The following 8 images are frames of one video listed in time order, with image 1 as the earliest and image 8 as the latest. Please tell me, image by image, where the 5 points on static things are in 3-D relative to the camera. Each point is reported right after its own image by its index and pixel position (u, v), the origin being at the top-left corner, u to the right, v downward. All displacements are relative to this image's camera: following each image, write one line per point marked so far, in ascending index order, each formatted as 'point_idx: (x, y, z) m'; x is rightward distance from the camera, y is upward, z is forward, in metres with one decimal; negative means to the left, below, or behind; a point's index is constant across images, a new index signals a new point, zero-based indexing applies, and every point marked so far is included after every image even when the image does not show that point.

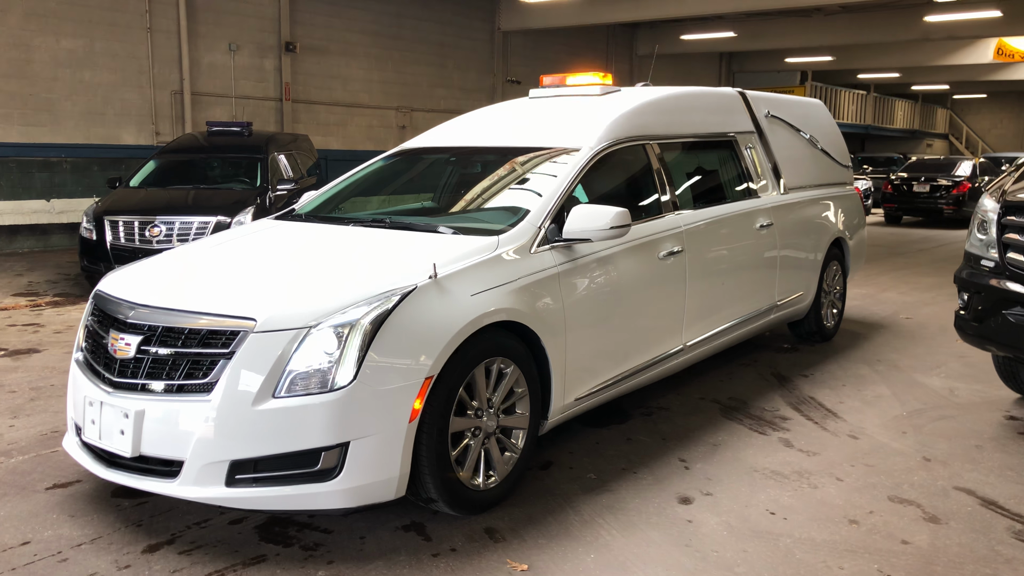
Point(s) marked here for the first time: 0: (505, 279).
0: (0.0, 0.0, +3.2) m
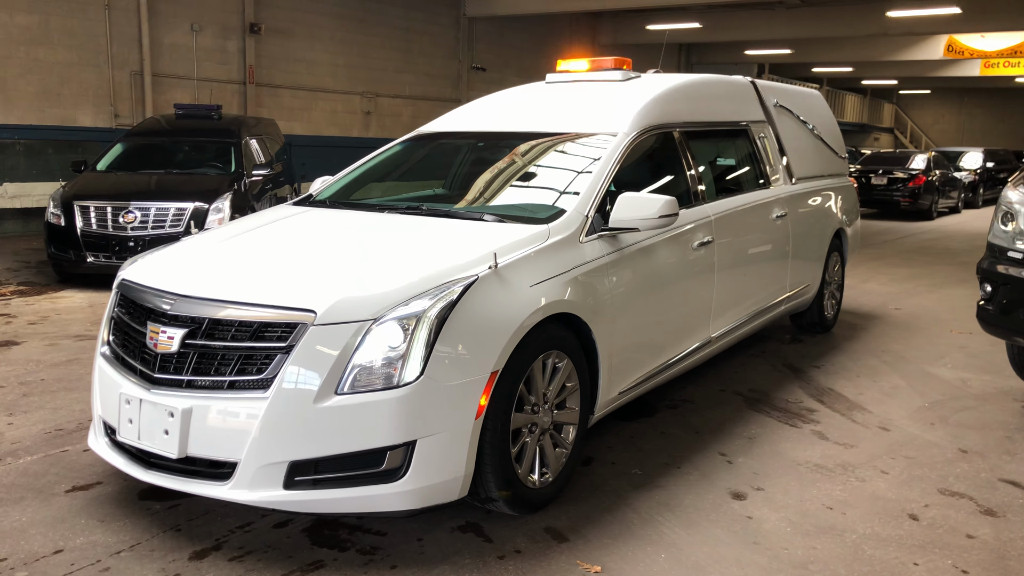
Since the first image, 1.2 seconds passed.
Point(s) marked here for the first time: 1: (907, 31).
0: (+0.2, +0.1, +3.1) m
1: (+8.1, +5.2, +17.7) m
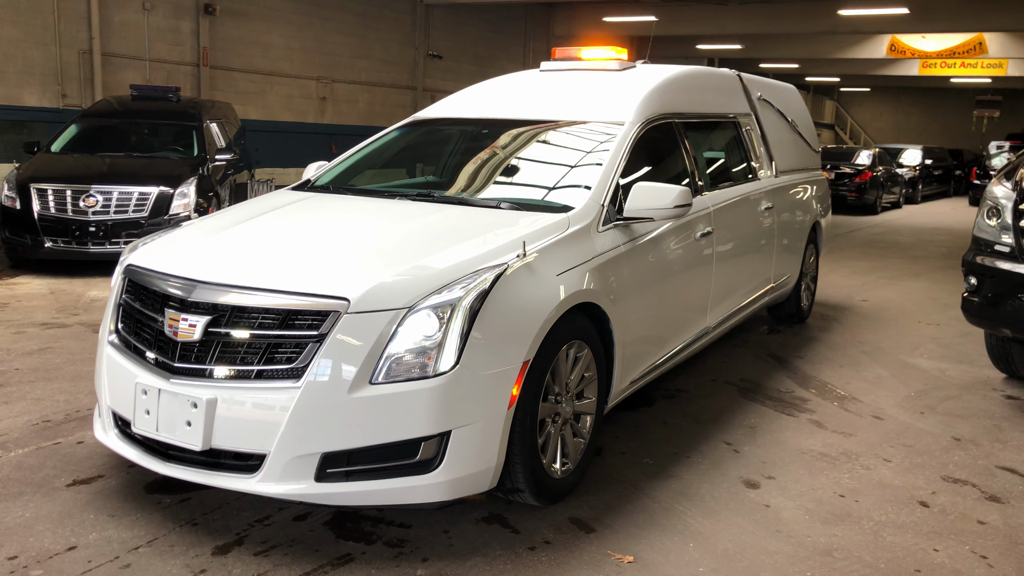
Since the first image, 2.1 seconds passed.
0: (+0.2, +0.1, +3.0) m
1: (+7.2, +5.4, +18.2) m
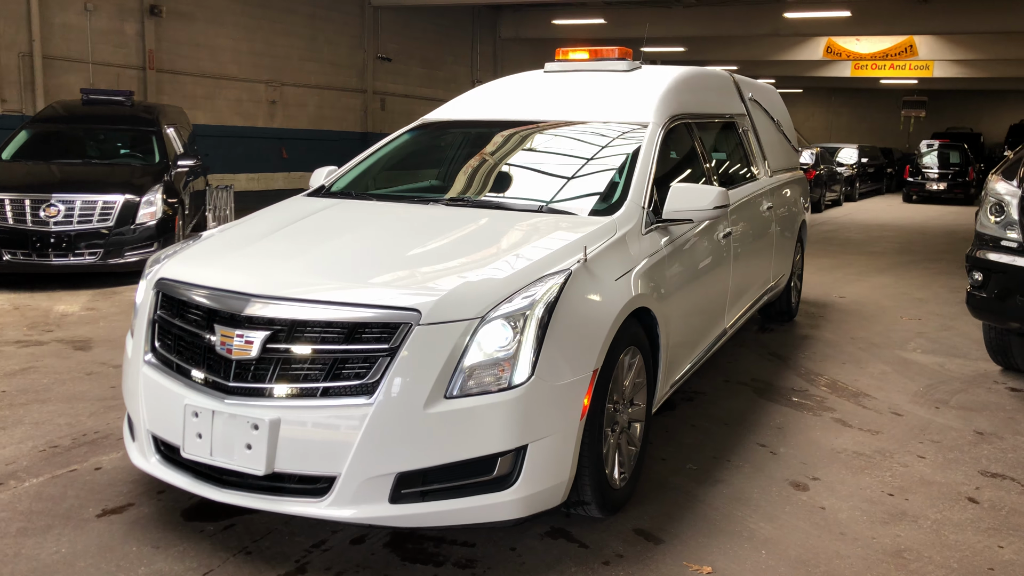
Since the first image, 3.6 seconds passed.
0: (+0.4, +0.1, +3.0) m
1: (+6.1, +5.5, +18.6) m
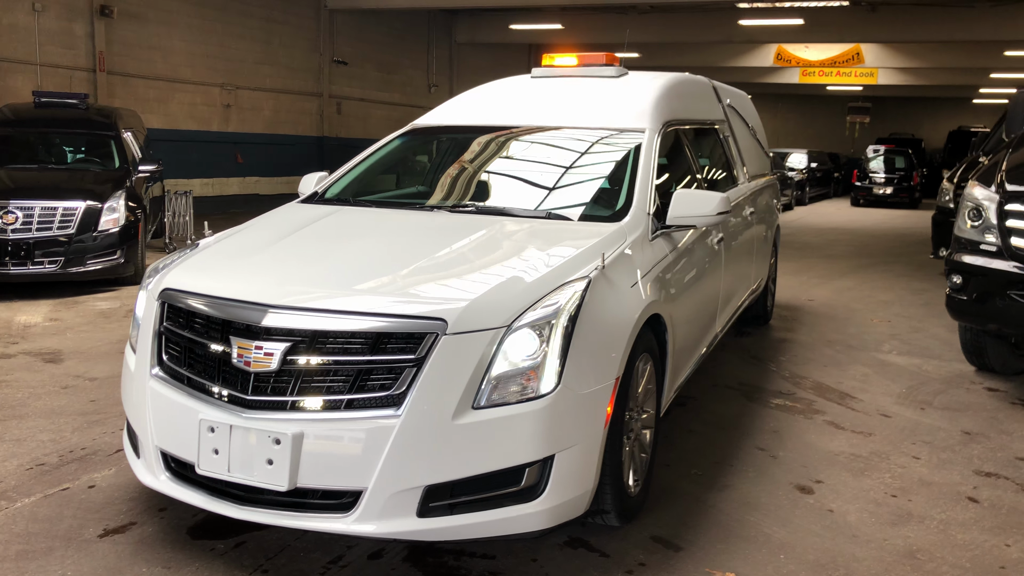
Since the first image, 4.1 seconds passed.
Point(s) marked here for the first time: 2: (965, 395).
0: (+0.4, +0.1, +3.0) m
1: (+5.2, +5.4, +18.9) m
2: (+2.4, -0.6, +4.6) m
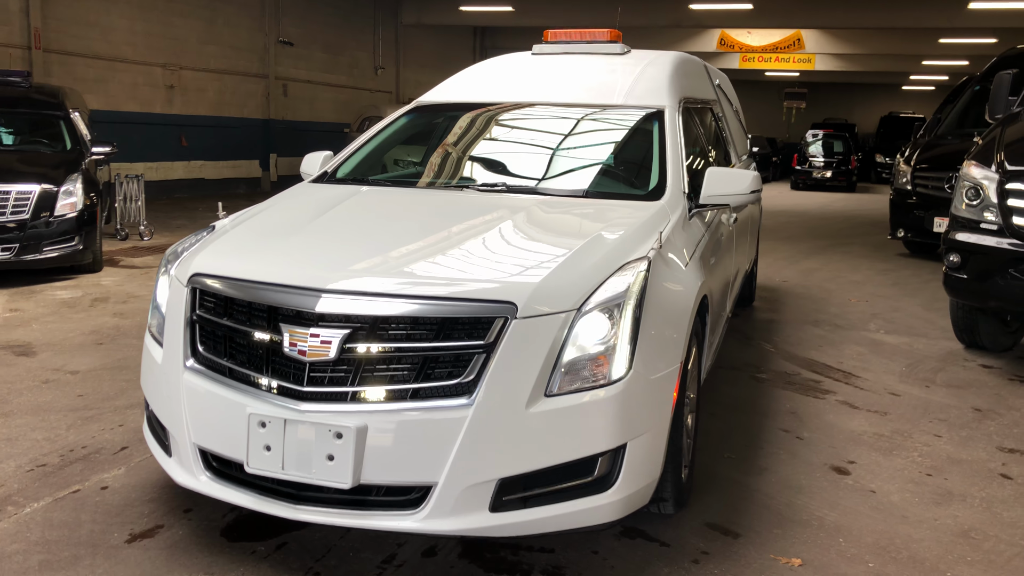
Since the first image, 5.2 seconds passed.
0: (+0.6, +0.1, +2.9) m
1: (+4.1, +5.8, +19.0) m
2: (+2.4, -0.5, +4.7) m
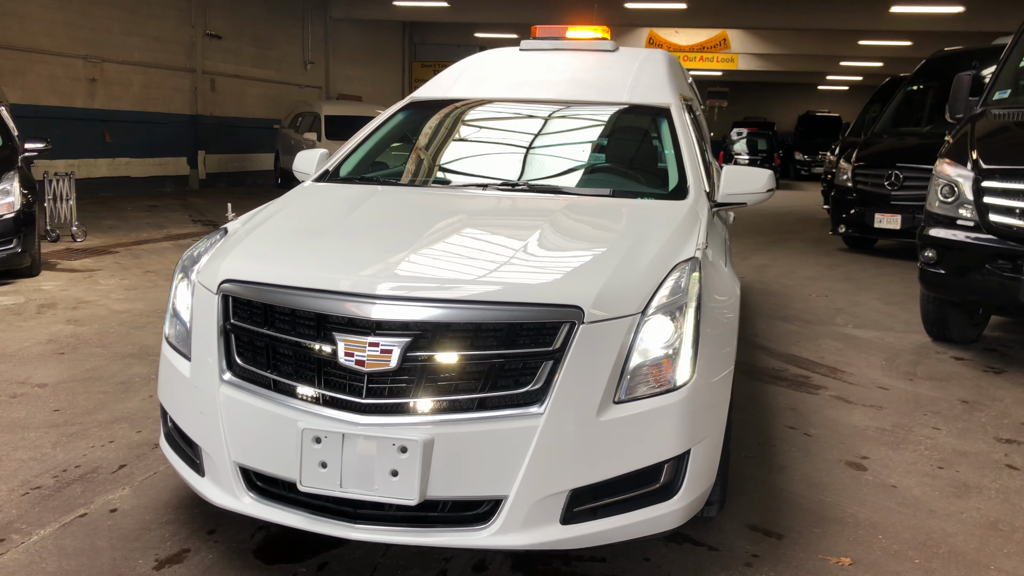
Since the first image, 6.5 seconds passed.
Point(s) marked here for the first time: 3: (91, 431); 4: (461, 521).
0: (+0.7, +0.1, +2.9) m
1: (+2.7, +5.9, +19.2) m
2: (+2.4, -0.4, +4.8) m
3: (-1.6, -0.5, +3.3) m
4: (-0.1, -0.6, +2.1) m
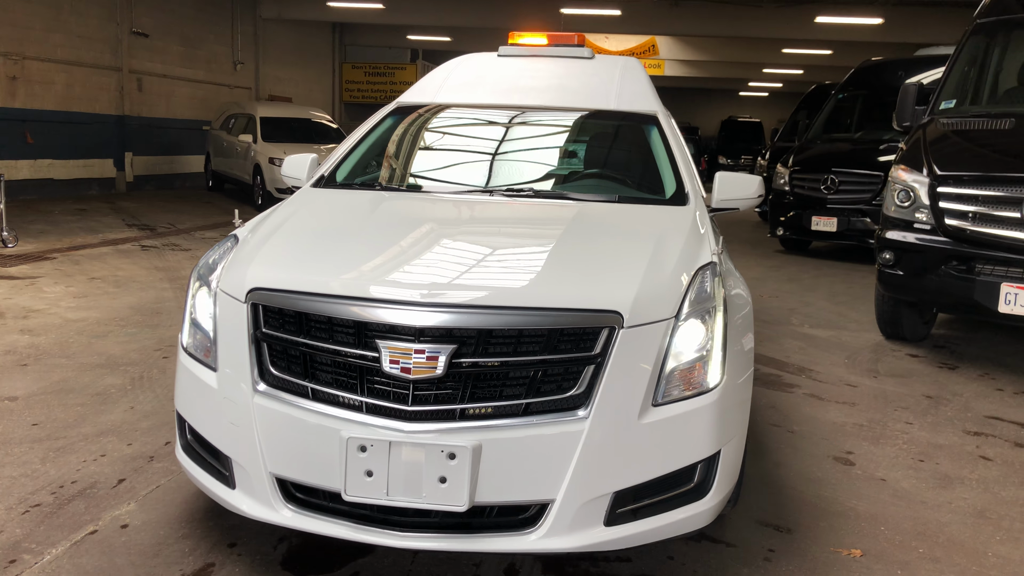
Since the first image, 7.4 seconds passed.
0: (+0.7, +0.1, +2.9) m
1: (+1.2, +5.8, +19.4) m
2: (+2.2, -0.4, +5.0) m
3: (-1.6, -0.6, +3.2) m
4: (0.0, -0.6, +2.1) m
